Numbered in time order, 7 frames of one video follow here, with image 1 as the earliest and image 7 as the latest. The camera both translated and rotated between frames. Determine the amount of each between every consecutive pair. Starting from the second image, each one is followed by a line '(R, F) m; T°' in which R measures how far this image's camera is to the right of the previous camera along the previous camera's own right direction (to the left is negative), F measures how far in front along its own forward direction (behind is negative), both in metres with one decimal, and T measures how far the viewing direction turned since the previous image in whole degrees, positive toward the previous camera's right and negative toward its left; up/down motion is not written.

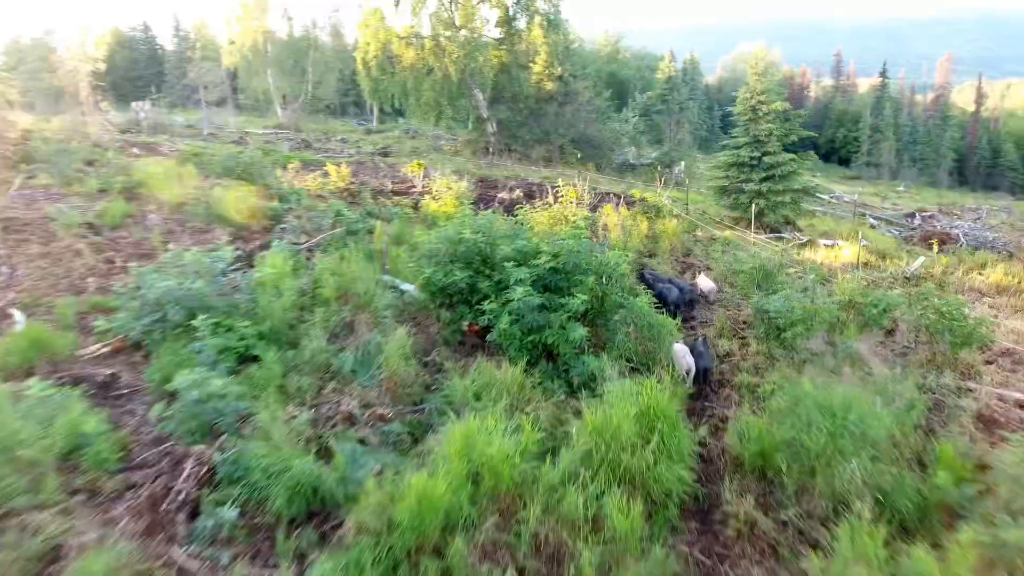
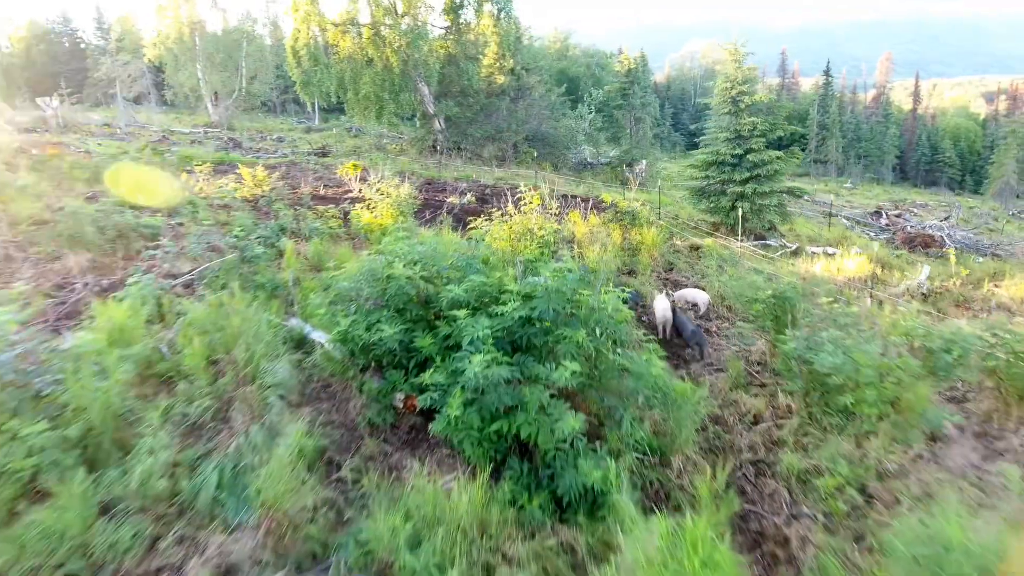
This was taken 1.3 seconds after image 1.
(0.0, +1.7) m; +4°
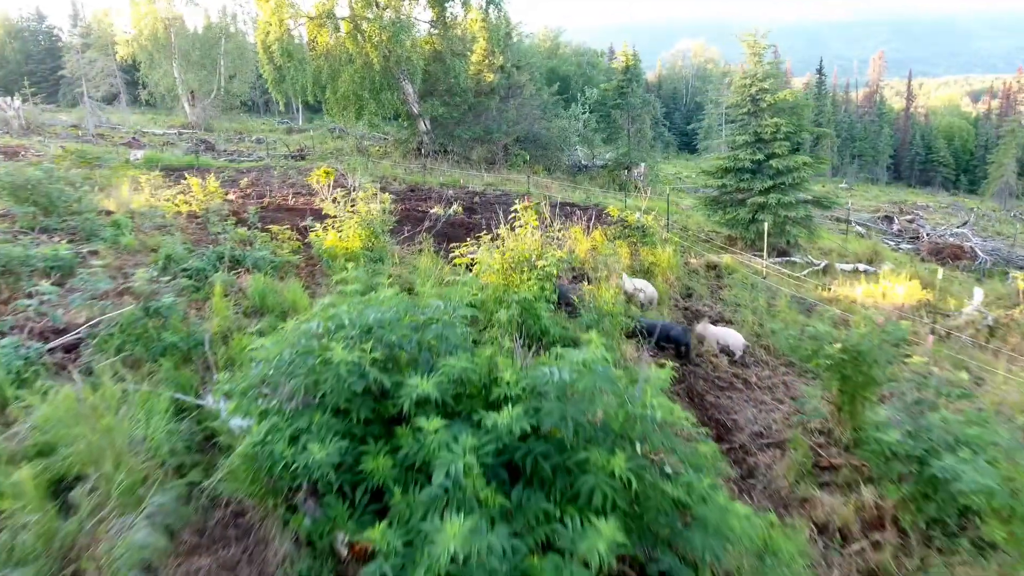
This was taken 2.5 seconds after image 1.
(0.0, +1.3) m; +1°
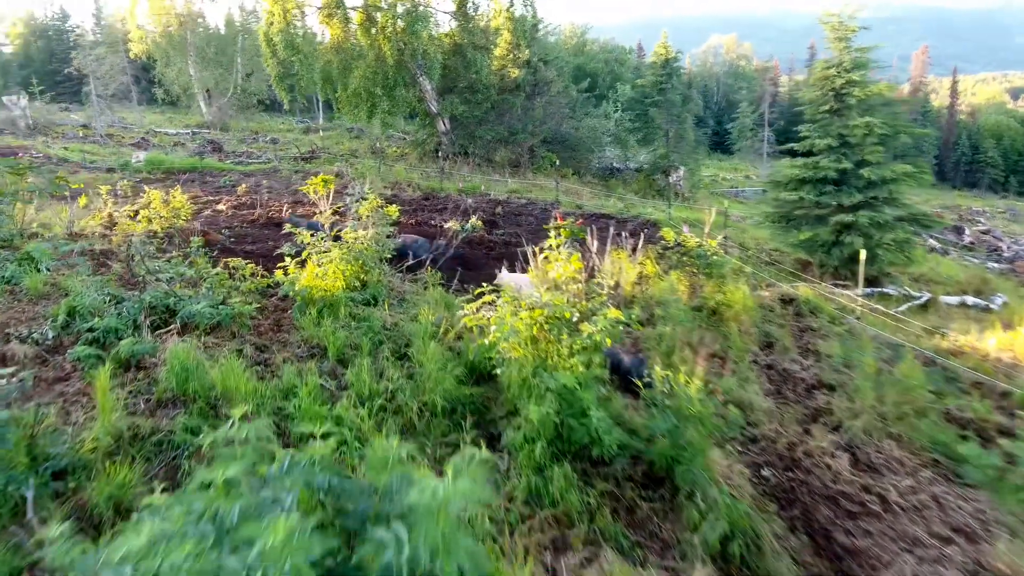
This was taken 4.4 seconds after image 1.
(-0.1, +1.6) m; -2°
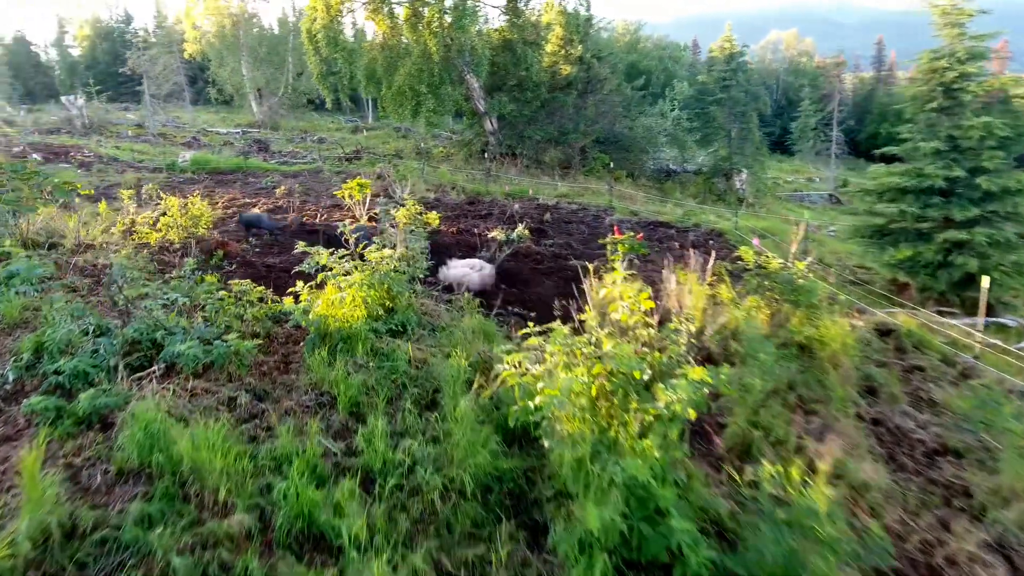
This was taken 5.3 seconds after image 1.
(0.0, +0.8) m; -4°
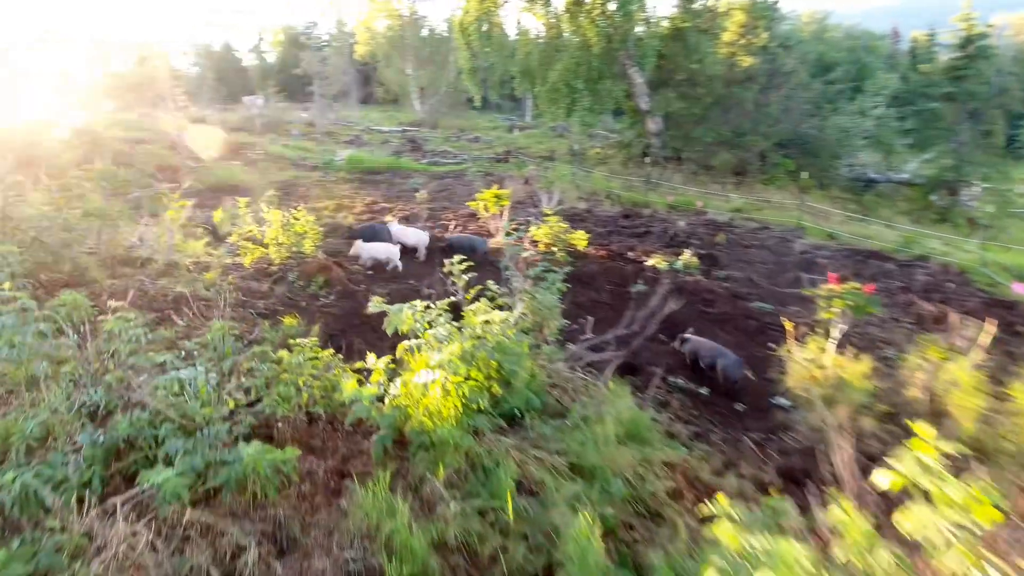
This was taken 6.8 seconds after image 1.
(-0.1, +1.5) m; -13°
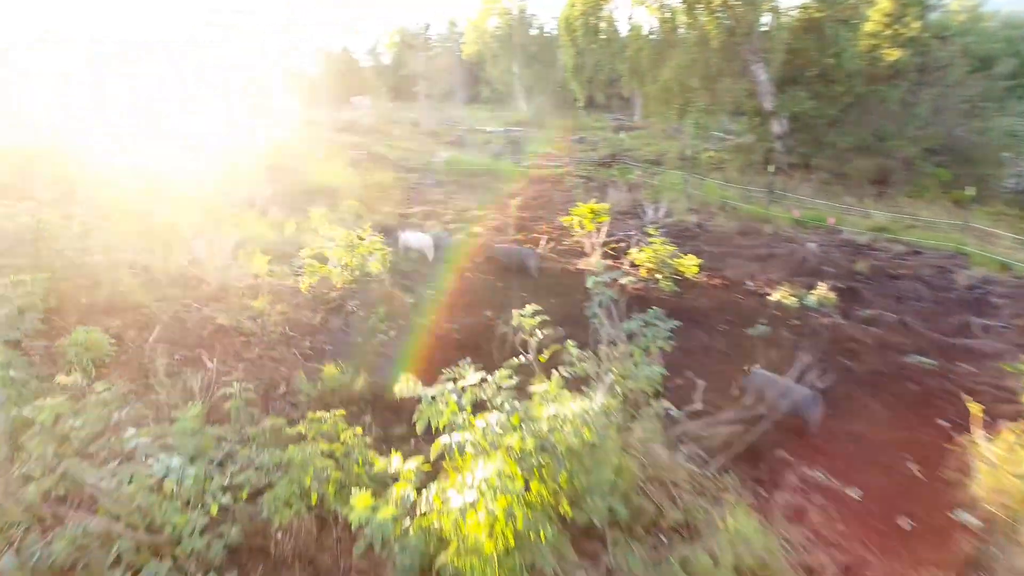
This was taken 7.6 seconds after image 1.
(+0.1, +0.9) m; -9°
